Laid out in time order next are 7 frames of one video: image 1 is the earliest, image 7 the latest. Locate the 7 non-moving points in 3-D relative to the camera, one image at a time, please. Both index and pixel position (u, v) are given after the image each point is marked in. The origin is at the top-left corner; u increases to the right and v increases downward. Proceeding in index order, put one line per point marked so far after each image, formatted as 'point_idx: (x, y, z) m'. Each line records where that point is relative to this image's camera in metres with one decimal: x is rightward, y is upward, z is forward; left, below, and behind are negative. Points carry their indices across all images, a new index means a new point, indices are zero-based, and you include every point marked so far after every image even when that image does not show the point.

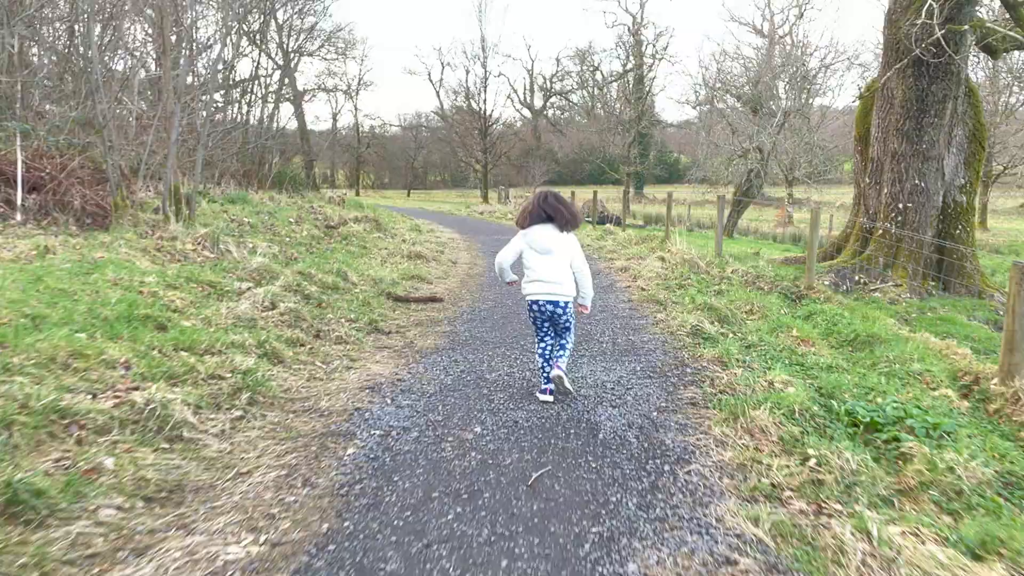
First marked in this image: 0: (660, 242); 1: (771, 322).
0: (+2.4, +0.8, +13.0) m
1: (+2.1, -0.3, +6.5) m
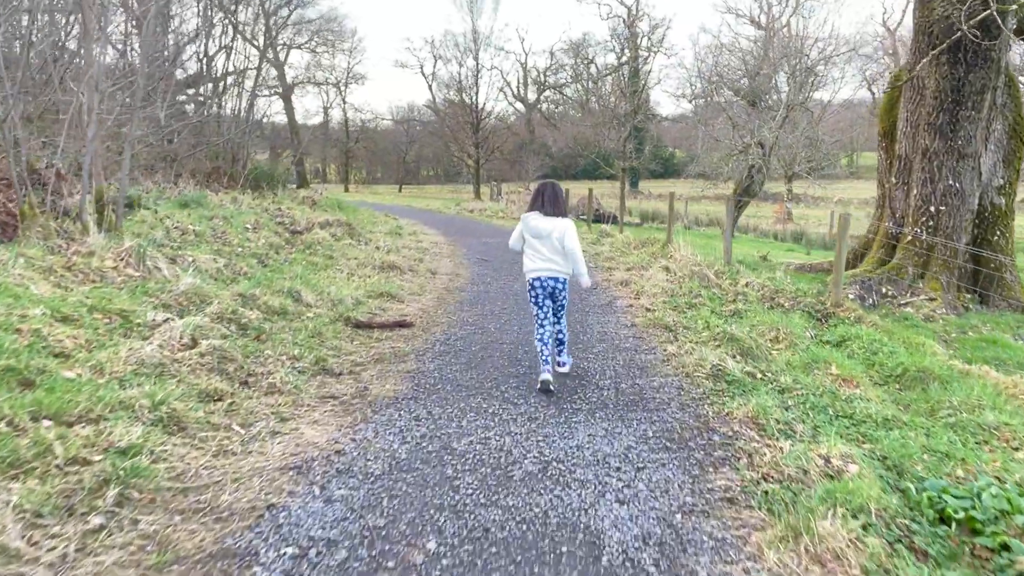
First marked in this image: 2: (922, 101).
0: (+2.3, +0.6, +11.9) m
1: (+2.0, -0.5, +5.4) m
2: (+4.7, +2.1, +9.0) m
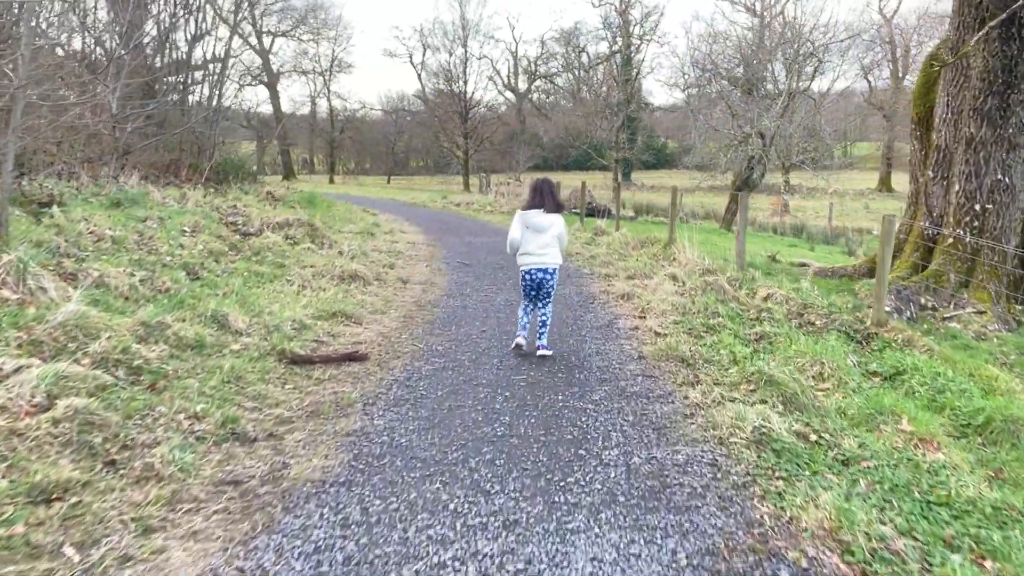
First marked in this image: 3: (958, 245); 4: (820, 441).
0: (+2.1, +0.6, +10.7) m
1: (+1.9, -0.6, +4.3) m
2: (+4.5, +2.0, +7.8) m
3: (+4.4, +0.4, +7.9) m
4: (+1.4, -0.7, +3.6) m
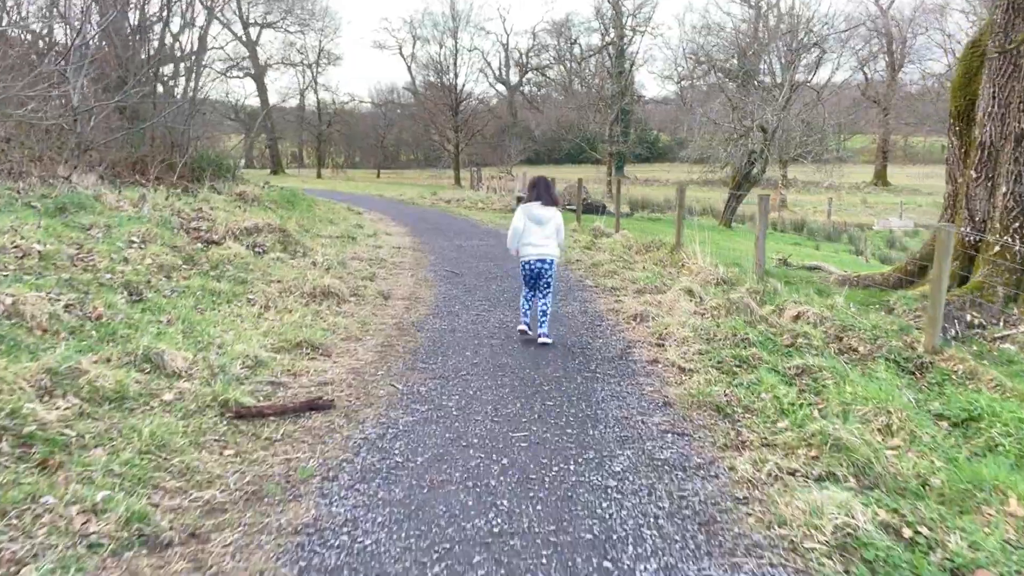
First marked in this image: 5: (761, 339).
0: (+2.0, +0.5, +9.9) m
1: (+1.9, -0.8, +3.4) m
2: (+4.4, +1.9, +7.0) m
3: (+4.4, +0.3, +7.0) m
4: (+1.4, -0.9, +2.8) m
5: (+1.7, -0.3, +5.3) m
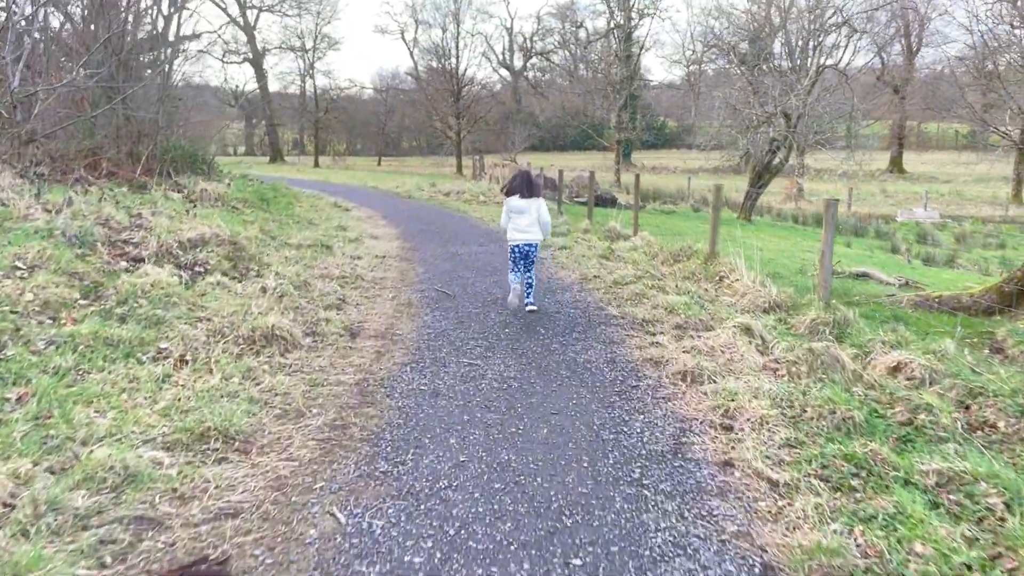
0: (+2.0, +0.3, +8.3) m
1: (+1.9, -1.1, +1.9) m
2: (+4.5, +1.7, +5.3) m
3: (+4.4, +0.1, +5.5) m
4: (+1.4, -1.2, +1.2) m
5: (+1.7, -0.6, +3.7) m
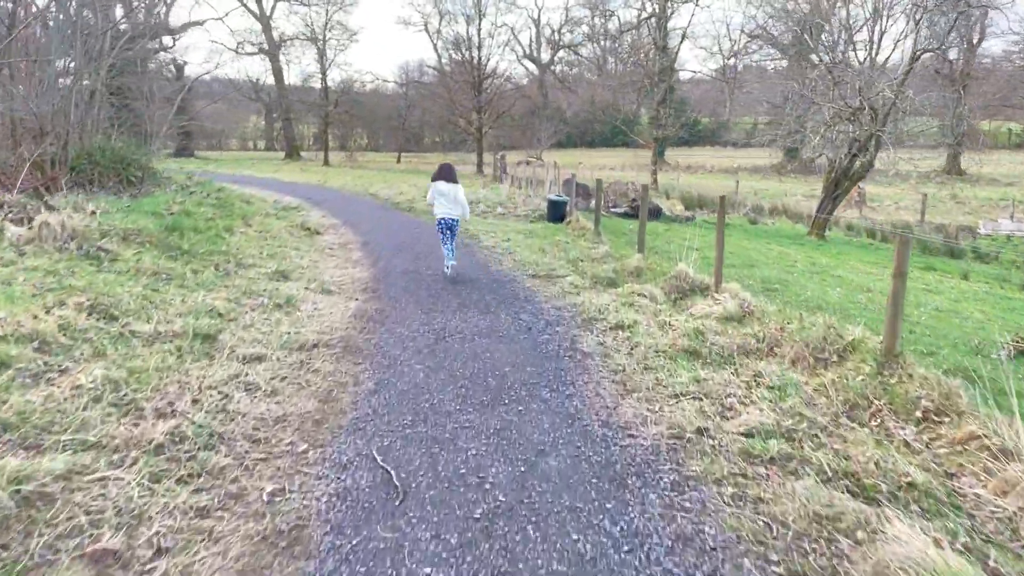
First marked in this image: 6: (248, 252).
0: (+2.1, -0.5, +4.5) m
1: (+1.8, -1.9, -1.9) m
2: (+4.5, +0.8, +1.5) m
3: (+4.4, -0.8, +1.6) m
4: (+1.3, -2.0, -2.5) m
5: (+1.6, -1.4, 0.0) m
6: (-2.8, +0.4, +8.3) m
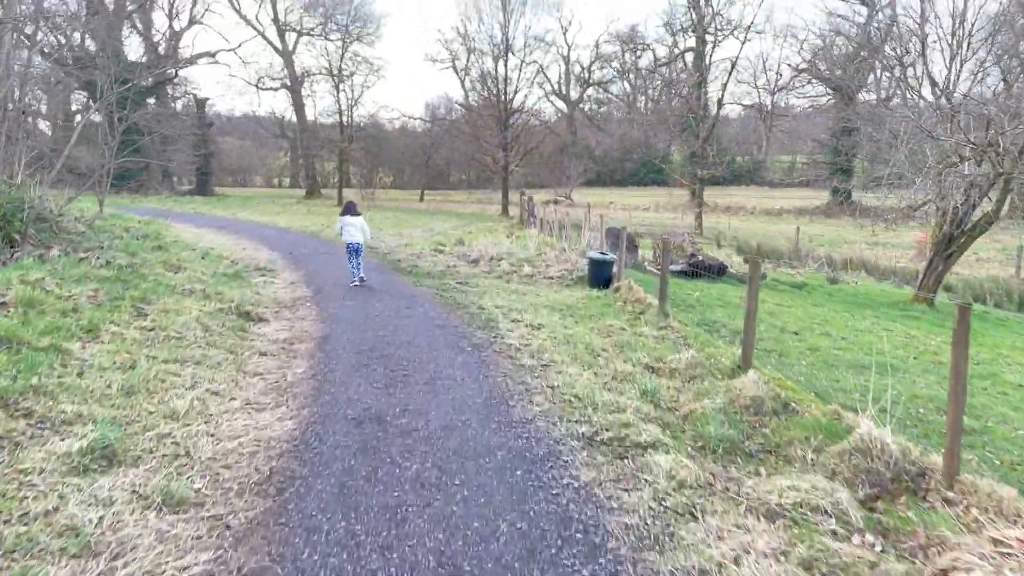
0: (+2.2, -1.3, +0.8) m
1: (+1.7, -2.4, -5.7) m
2: (+4.5, +0.1, -2.3) m
3: (+4.4, -1.5, -2.2) m
4: (+1.1, -2.5, -6.3) m
5: (+1.6, -2.0, -3.8) m
6: (-2.6, -0.5, +4.7) m
